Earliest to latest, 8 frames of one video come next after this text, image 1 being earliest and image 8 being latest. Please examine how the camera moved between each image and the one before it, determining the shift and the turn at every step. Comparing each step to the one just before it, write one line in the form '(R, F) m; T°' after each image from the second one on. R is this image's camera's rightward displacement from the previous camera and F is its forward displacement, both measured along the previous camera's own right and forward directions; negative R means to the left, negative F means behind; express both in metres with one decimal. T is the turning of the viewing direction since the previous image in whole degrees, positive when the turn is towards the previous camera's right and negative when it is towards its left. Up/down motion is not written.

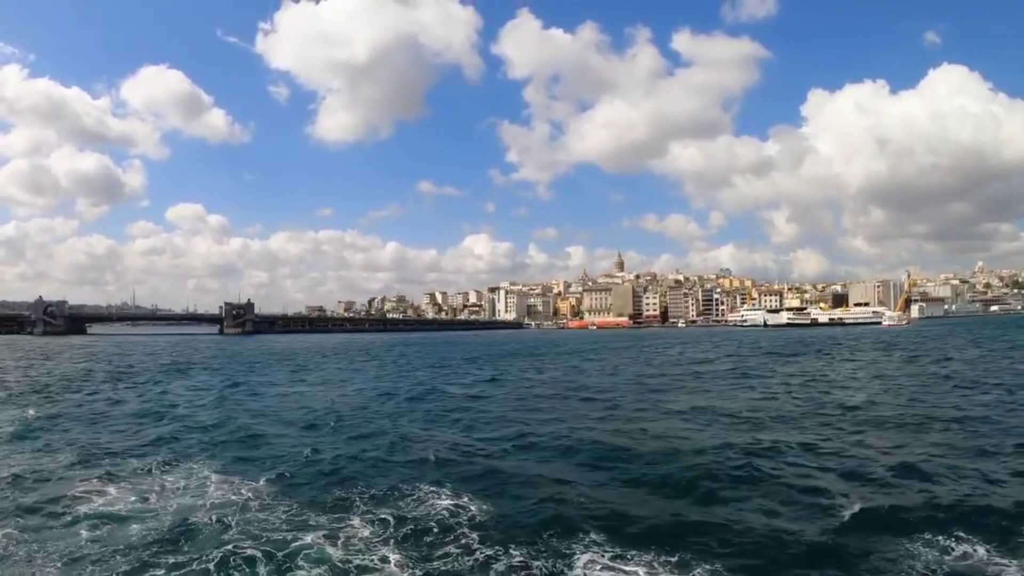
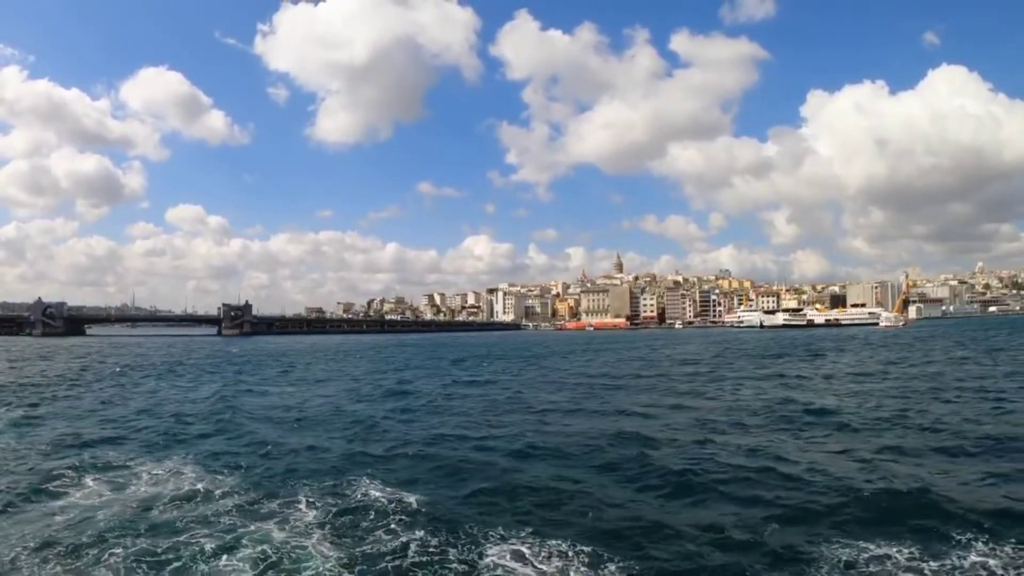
(+0.9, -0.2) m; 0°
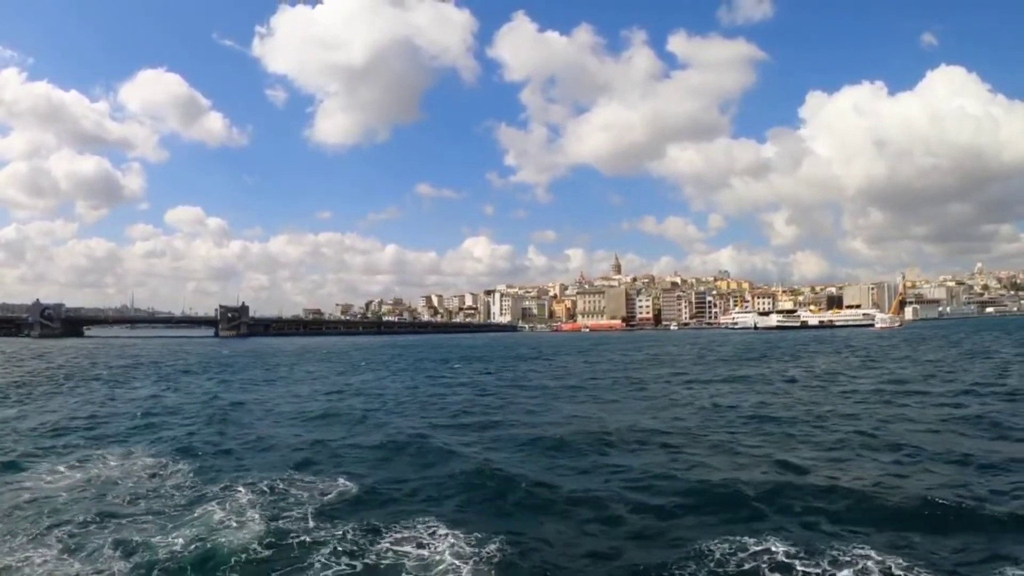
(+1.2, -0.3) m; 0°
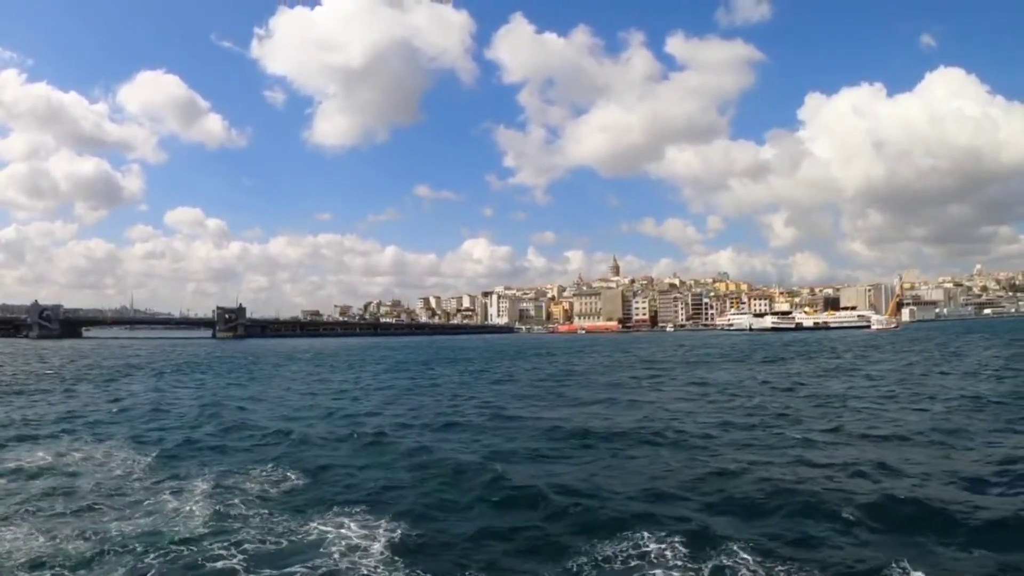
(+0.9, -0.2) m; 0°
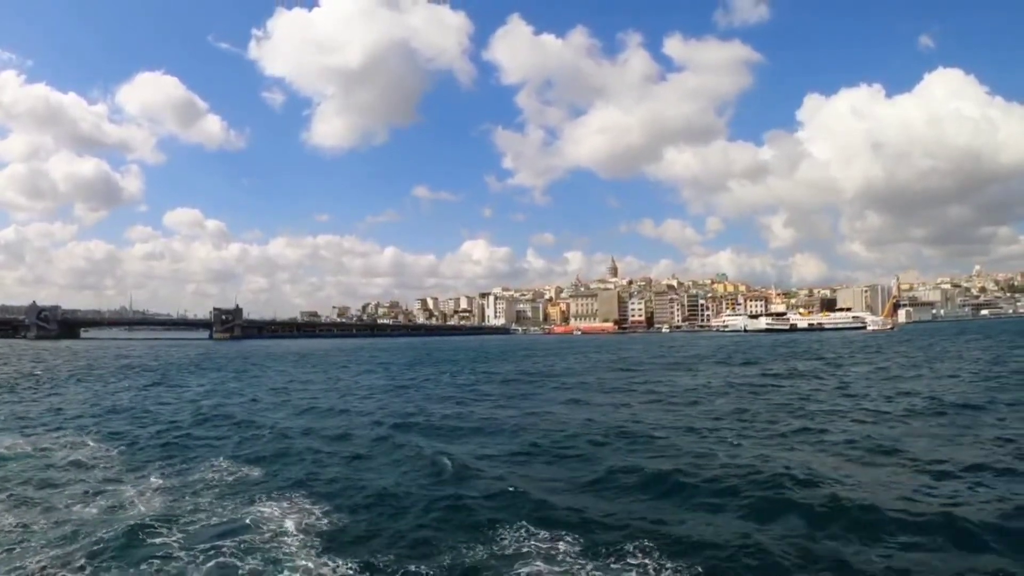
(+1.0, -0.2) m; 0°
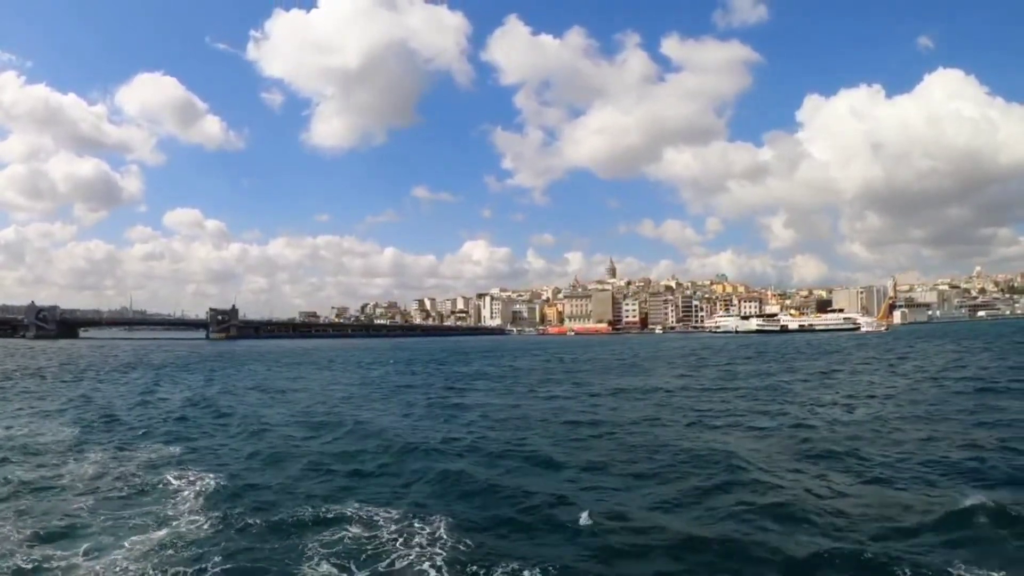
(+1.7, -0.5) m; 0°
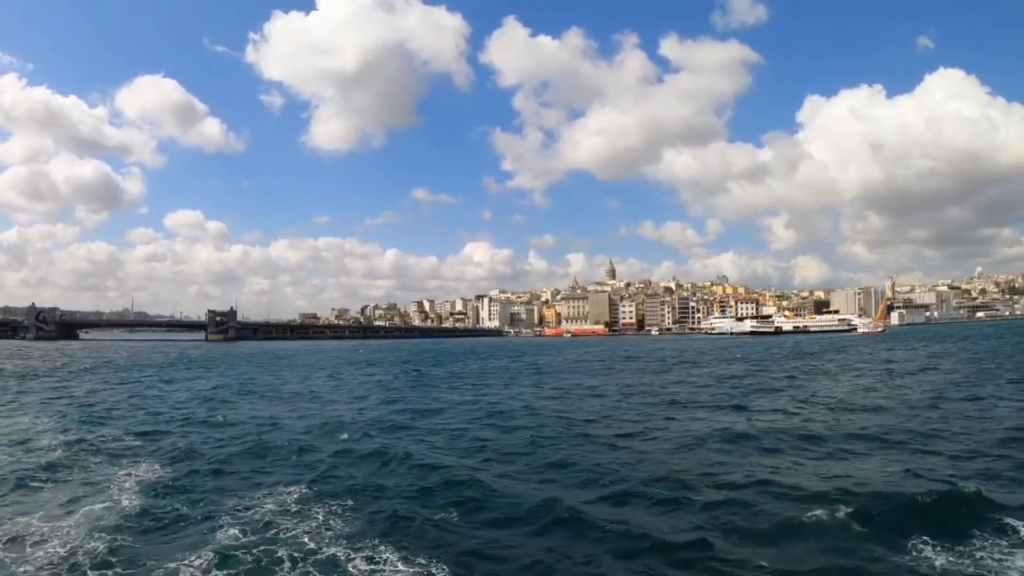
(+1.3, -0.6) m; 0°
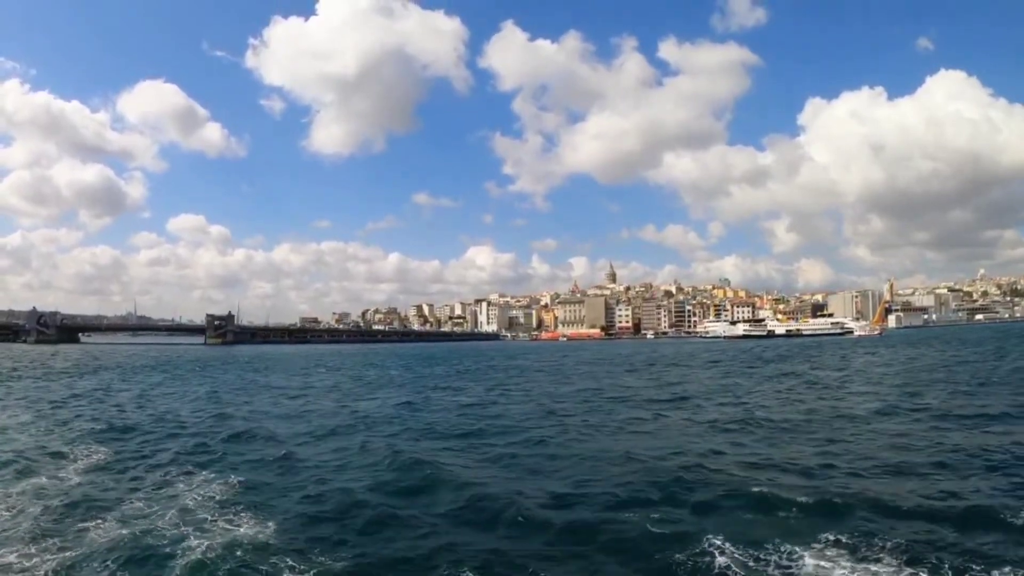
(+1.6, -0.9) m; 0°
